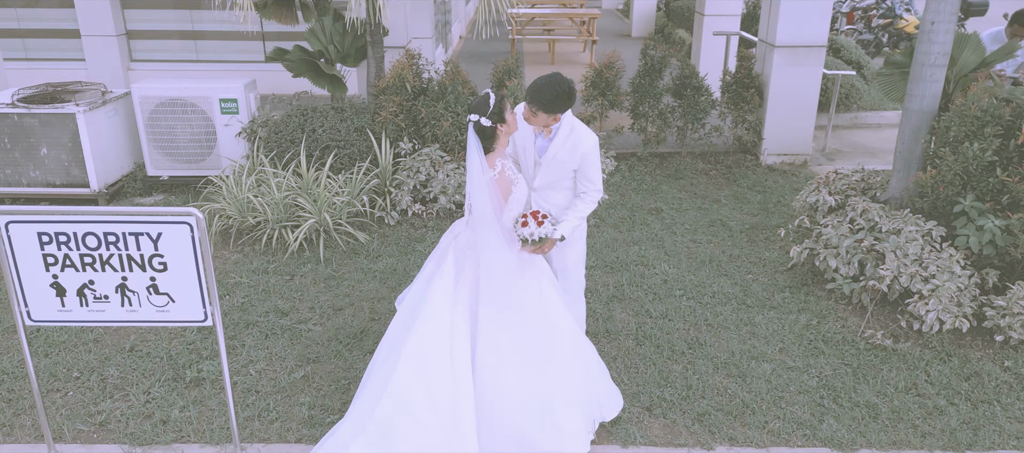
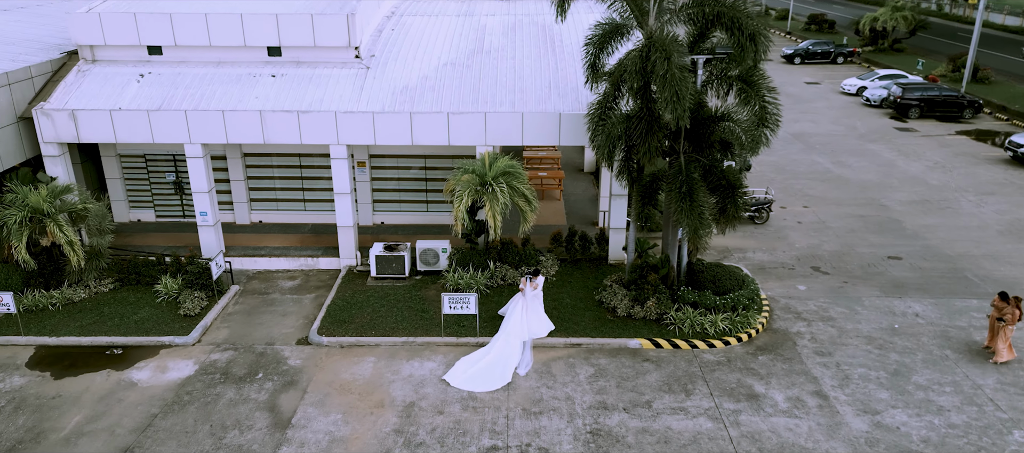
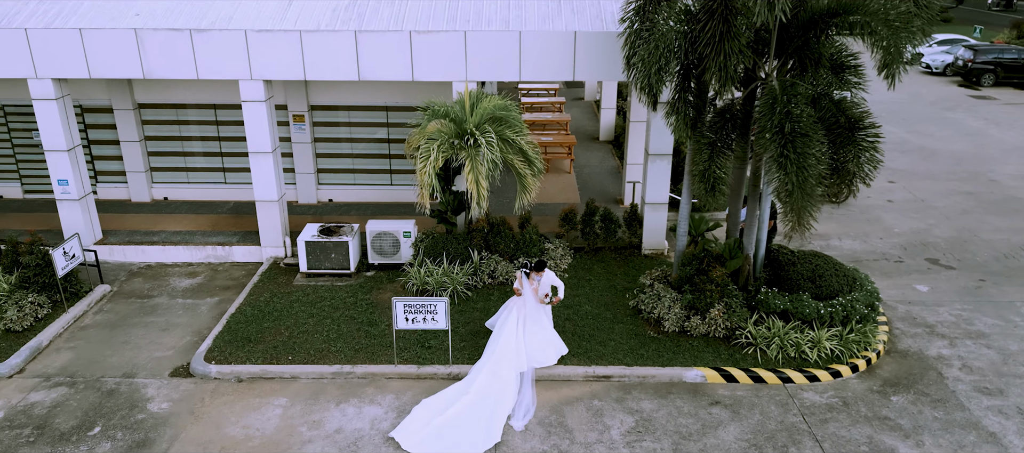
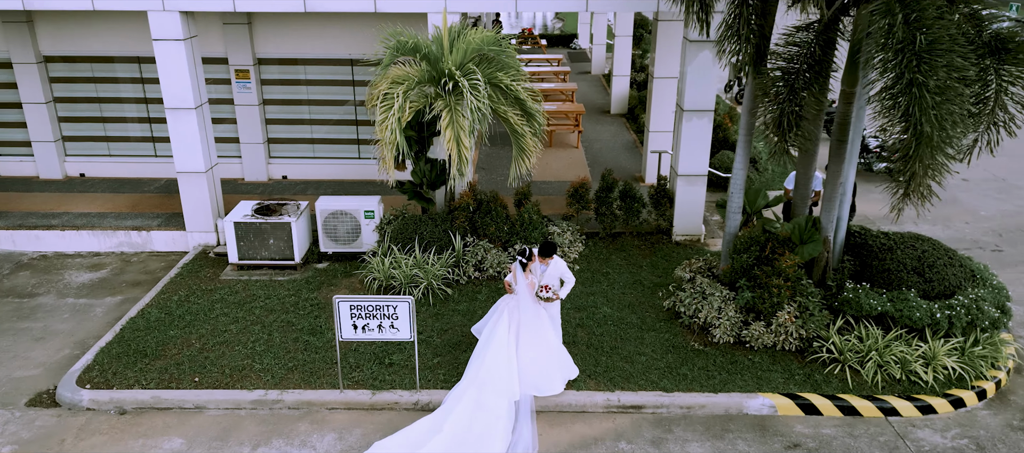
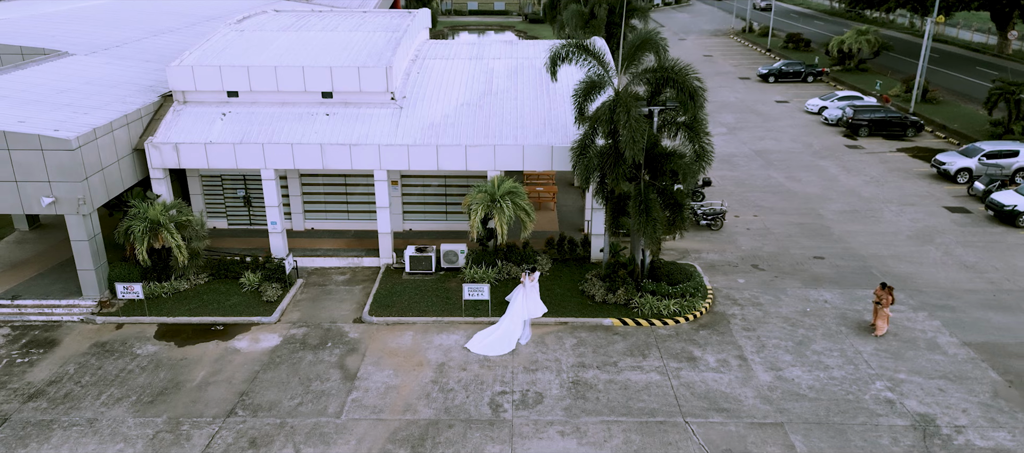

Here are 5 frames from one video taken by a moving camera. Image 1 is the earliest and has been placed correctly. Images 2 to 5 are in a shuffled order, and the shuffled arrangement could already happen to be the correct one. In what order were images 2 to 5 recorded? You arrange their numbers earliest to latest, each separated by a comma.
4, 3, 2, 5
